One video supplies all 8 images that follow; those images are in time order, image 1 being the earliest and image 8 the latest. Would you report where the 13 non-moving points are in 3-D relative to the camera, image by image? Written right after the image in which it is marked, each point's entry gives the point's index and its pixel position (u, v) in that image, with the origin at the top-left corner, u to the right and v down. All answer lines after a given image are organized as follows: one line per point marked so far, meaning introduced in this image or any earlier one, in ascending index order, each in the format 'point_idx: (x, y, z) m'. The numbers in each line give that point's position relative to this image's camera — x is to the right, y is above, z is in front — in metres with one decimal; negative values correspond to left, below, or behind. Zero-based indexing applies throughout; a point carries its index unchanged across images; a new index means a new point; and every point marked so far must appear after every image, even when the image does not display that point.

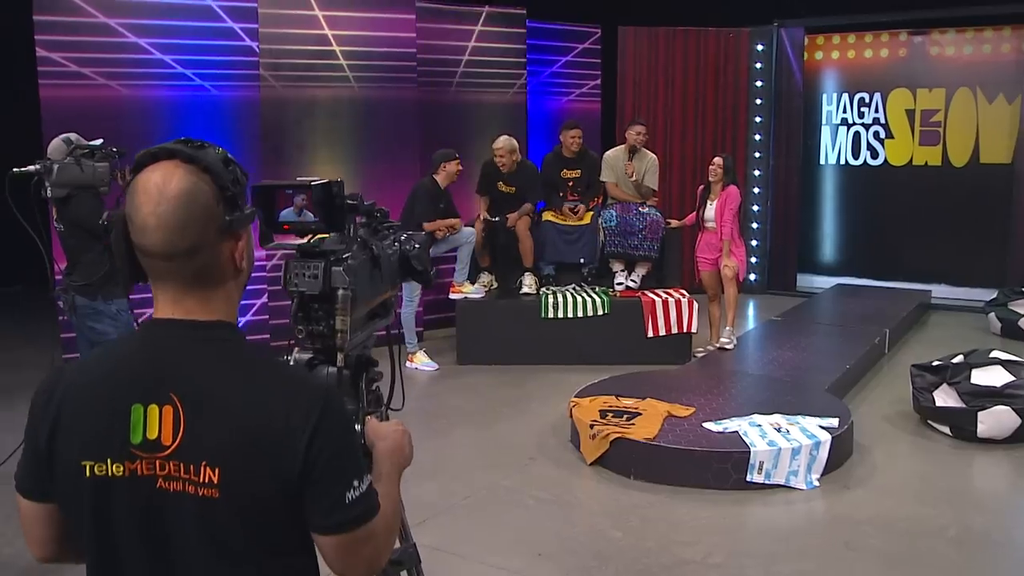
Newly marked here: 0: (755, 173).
0: (+1.9, +0.9, +7.5) m
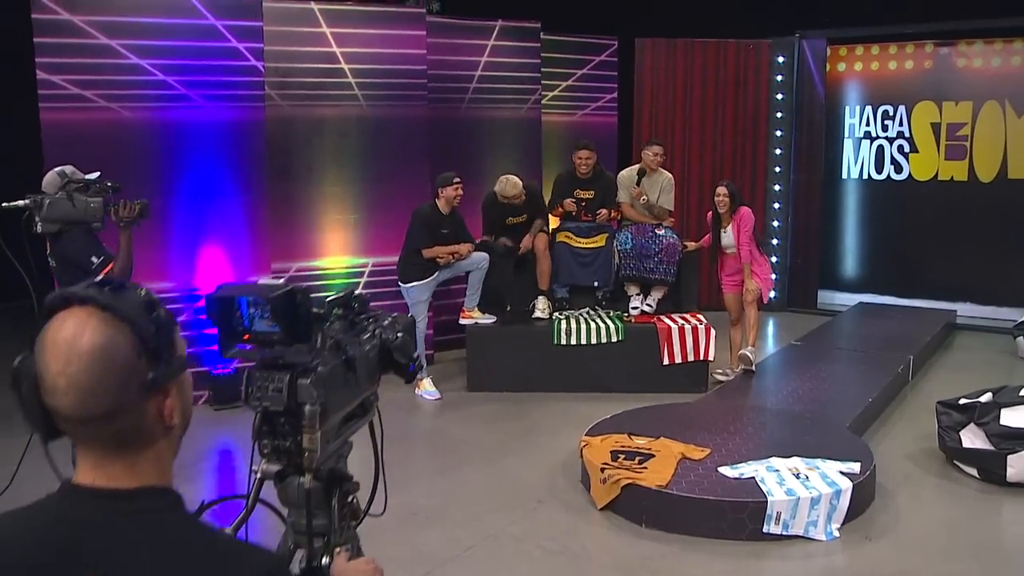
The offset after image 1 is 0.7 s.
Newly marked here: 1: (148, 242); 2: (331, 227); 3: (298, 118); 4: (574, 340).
0: (+2.0, +0.8, +7.3) m
1: (-1.8, +0.2, +4.9) m
2: (-1.0, +0.4, +5.5) m
3: (-1.2, +0.9, +5.4) m
4: (+0.3, -0.3, +5.2) m
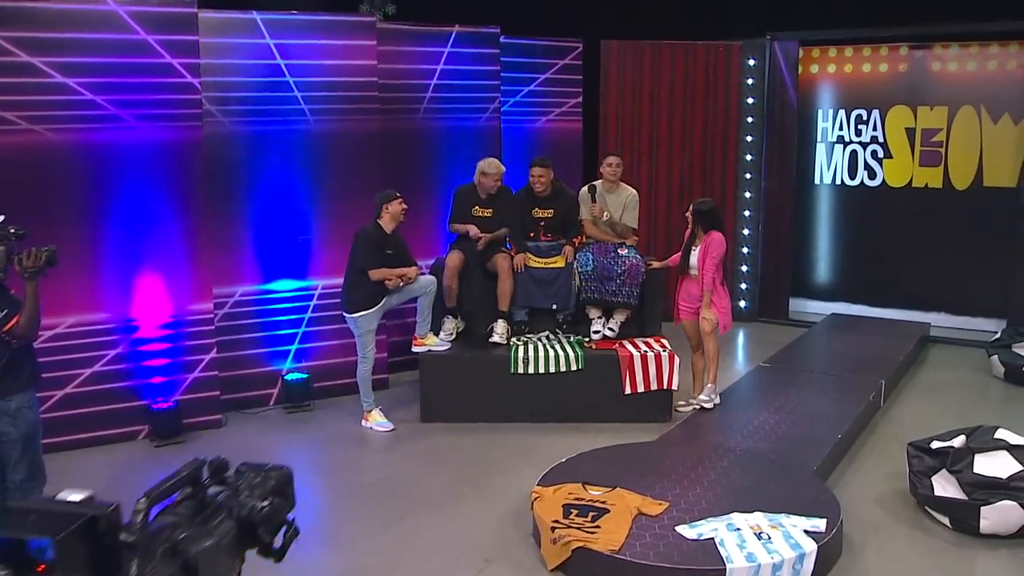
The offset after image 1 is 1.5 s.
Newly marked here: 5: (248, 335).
0: (+1.7, +0.7, +7.1) m
1: (-2.1, +0.1, +4.6) m
2: (-1.3, +0.2, +5.2) m
3: (-1.4, +0.8, +5.1) m
4: (+0.1, -0.4, +5.0) m
5: (-1.4, -0.2, +5.2) m
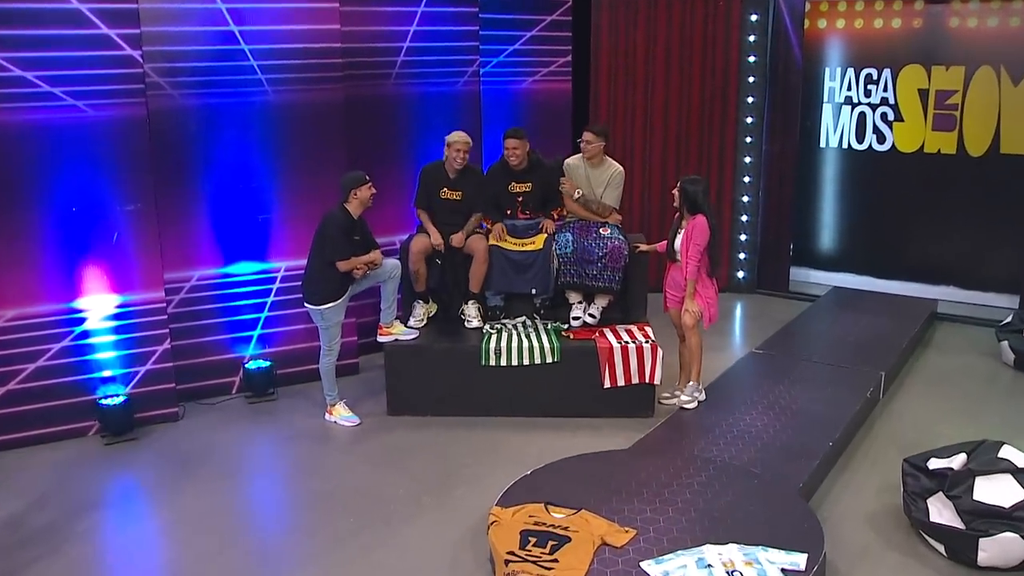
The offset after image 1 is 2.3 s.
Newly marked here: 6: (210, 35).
0: (+1.6, +0.9, +6.7) m
1: (-2.2, +0.1, +4.3) m
2: (-1.4, +0.3, +4.9) m
3: (-1.6, +0.9, +4.7) m
4: (0.0, -0.4, +4.7) m
5: (-1.6, -0.2, +4.9) m
6: (-1.5, +1.2, +4.7) m
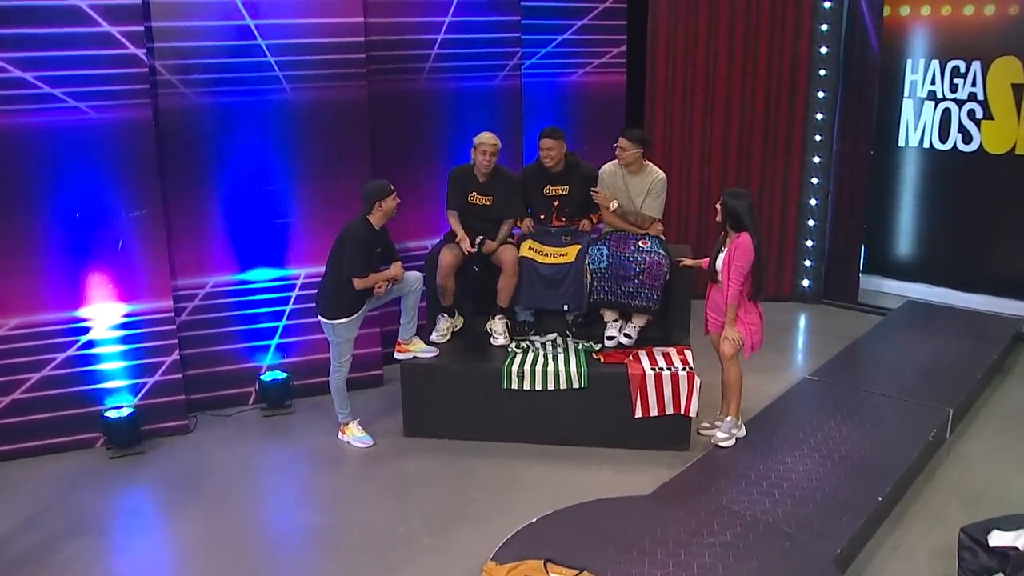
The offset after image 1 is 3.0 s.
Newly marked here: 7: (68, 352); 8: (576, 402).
0: (+1.9, +0.8, +6.1) m
1: (-2.1, +0.1, +4.1) m
2: (-1.3, +0.3, +4.7) m
3: (-1.4, +0.8, +4.5) m
4: (+0.1, -0.4, +4.3) m
5: (-1.4, -0.2, +4.7) m
6: (-1.3, +1.2, +4.4) m
7: (-2.0, -0.3, +4.3) m
8: (+0.3, -0.5, +4.3) m
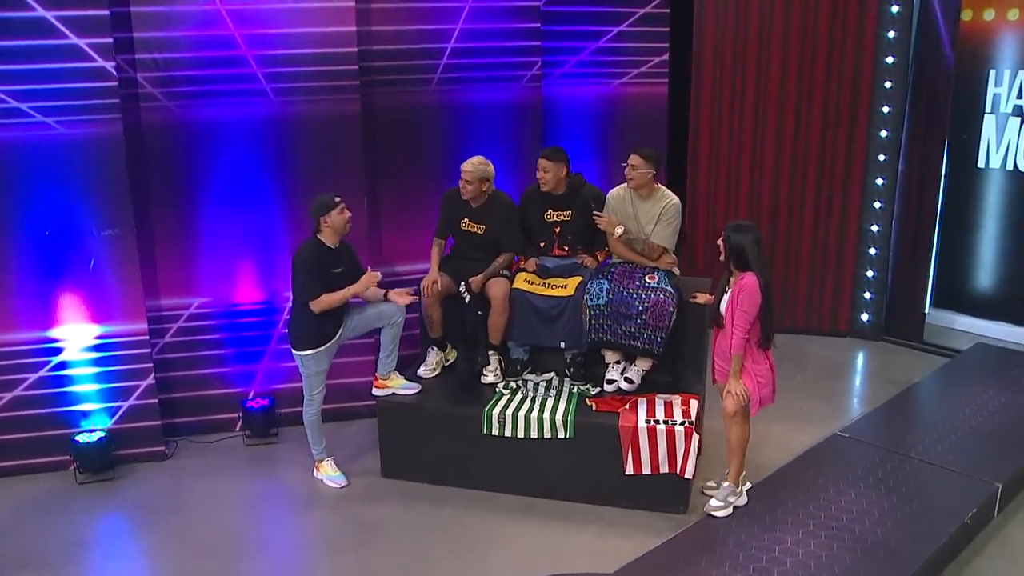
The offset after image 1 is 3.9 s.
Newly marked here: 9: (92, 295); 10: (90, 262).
0: (+2.1, +0.6, +5.5) m
1: (-2.2, 0.0, +4.0) m
2: (-1.3, +0.2, +4.5) m
3: (-1.4, +0.7, +4.3) m
4: (0.0, -0.6, +3.9) m
5: (-1.4, -0.3, +4.5) m
6: (-1.3, +1.1, +4.2) m
7: (-2.0, -0.4, +4.1) m
8: (+0.2, -0.7, +3.9) m
9: (-1.8, 0.0, +4.1) m
10: (-1.8, +0.1, +4.1) m
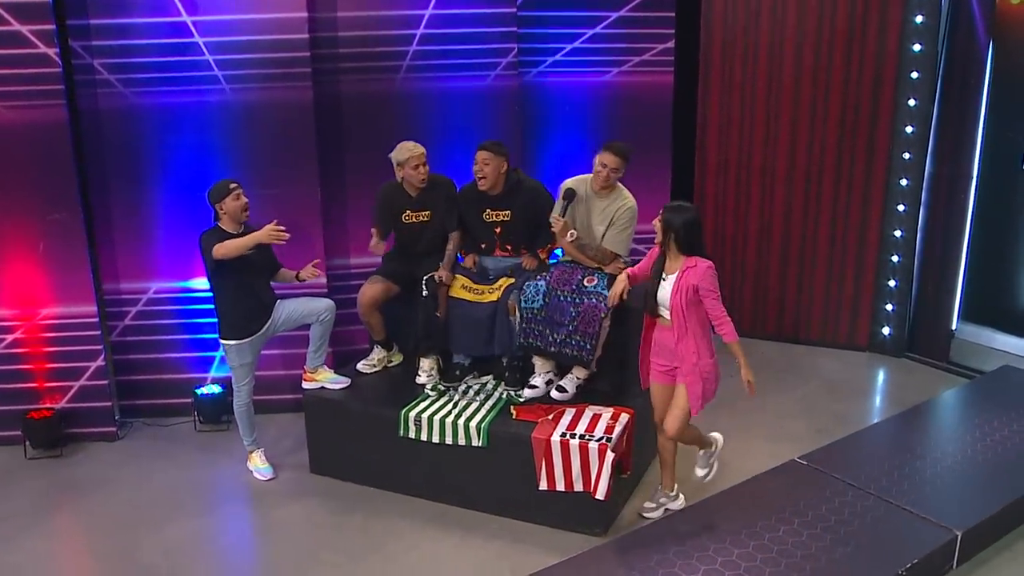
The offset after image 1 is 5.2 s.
0: (+2.0, +0.5, +5.0) m
1: (-2.5, +0.1, +4.1) m
2: (-1.5, +0.2, +4.5) m
3: (-1.6, +0.8, +4.3) m
4: (-0.3, -0.6, +3.8) m
5: (-1.6, -0.2, +4.6) m
6: (-1.5, +1.1, +4.2) m
7: (-2.3, -0.3, +4.3) m
8: (-0.1, -0.7, +3.7) m
9: (-2.1, 0.0, +4.2) m
10: (-2.0, +0.2, +4.2) m
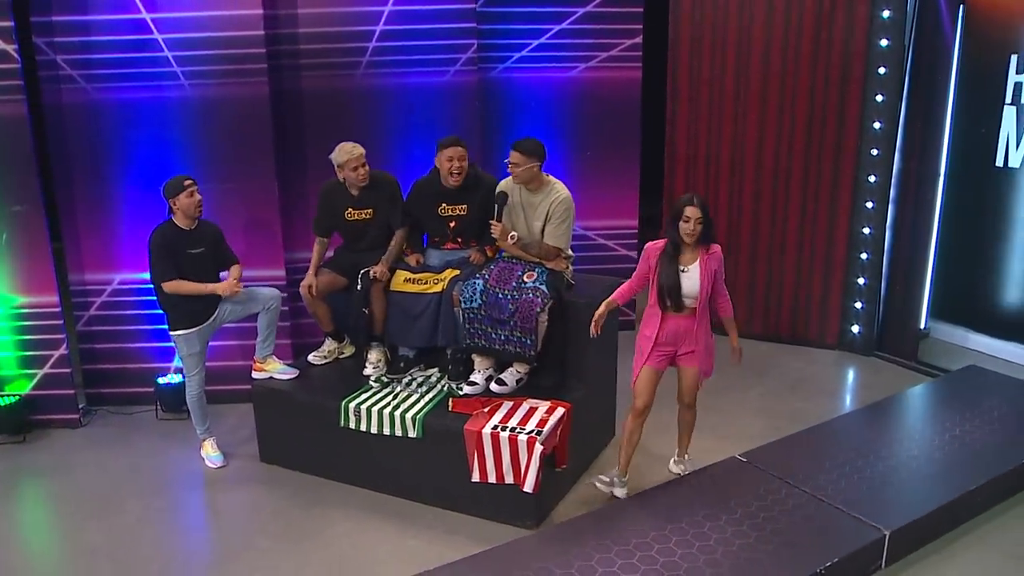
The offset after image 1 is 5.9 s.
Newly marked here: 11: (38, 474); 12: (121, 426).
0: (+1.8, +0.6, +5.0) m
1: (-2.7, +0.1, +4.3) m
2: (-1.7, +0.3, +4.6) m
3: (-1.9, +0.8, +4.4) m
4: (-0.6, -0.5, +3.8) m
5: (-1.9, -0.2, +4.7) m
6: (-1.7, +1.2, +4.3) m
7: (-2.5, -0.2, +4.4) m
8: (-0.4, -0.6, +3.8) m
9: (-2.3, +0.1, +4.3) m
10: (-2.3, +0.2, +4.3) m
11: (-2.0, -0.8, +4.2) m
12: (-1.9, -0.7, +4.6) m
